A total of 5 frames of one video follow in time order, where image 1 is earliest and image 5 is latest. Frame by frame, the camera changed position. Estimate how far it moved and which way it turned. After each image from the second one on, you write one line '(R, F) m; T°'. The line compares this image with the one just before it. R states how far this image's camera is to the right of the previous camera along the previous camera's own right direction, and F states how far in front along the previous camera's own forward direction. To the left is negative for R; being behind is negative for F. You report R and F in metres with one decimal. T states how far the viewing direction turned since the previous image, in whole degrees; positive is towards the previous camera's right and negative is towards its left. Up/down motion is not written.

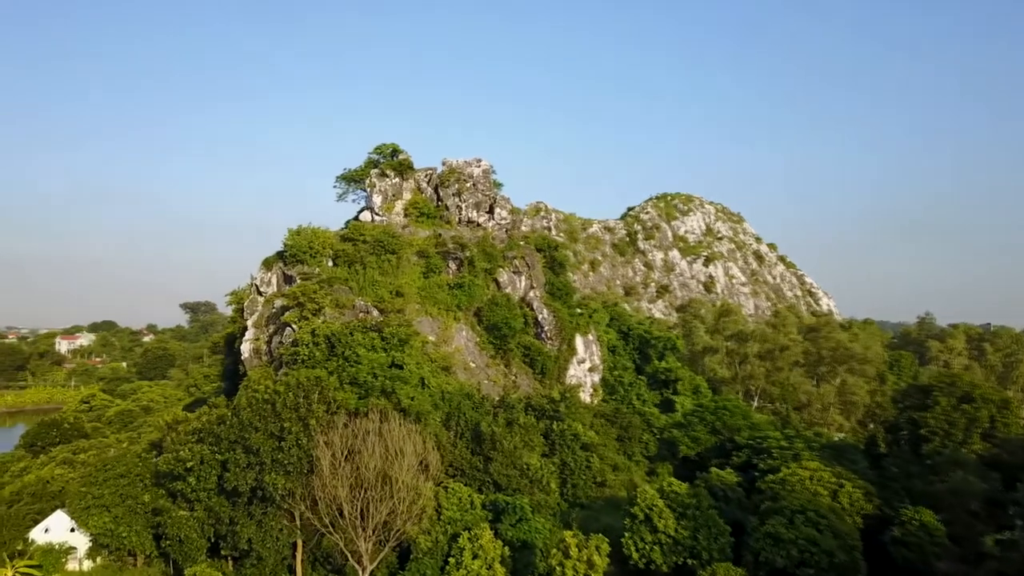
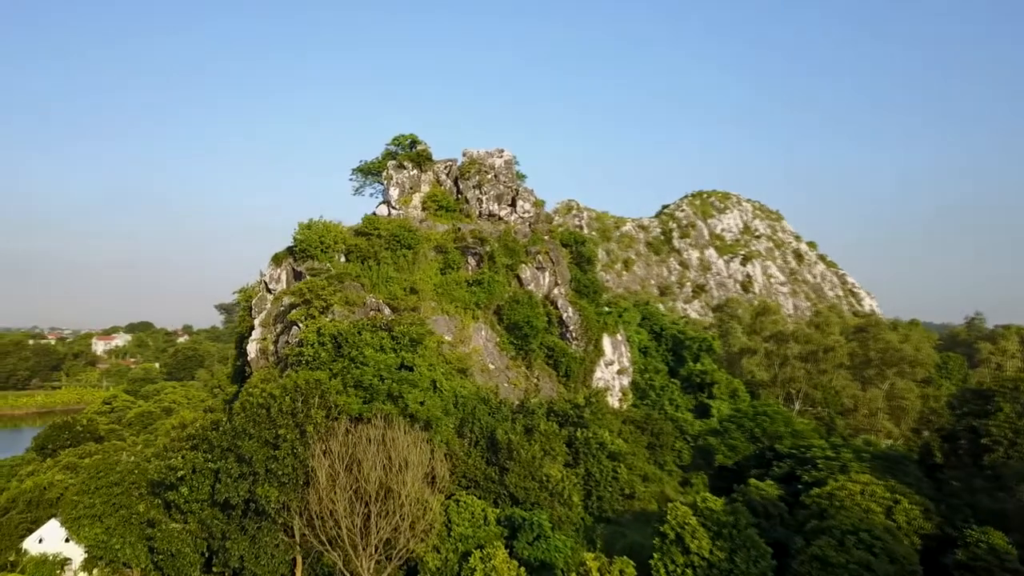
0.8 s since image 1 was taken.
(+0.5, +2.3) m; -2°
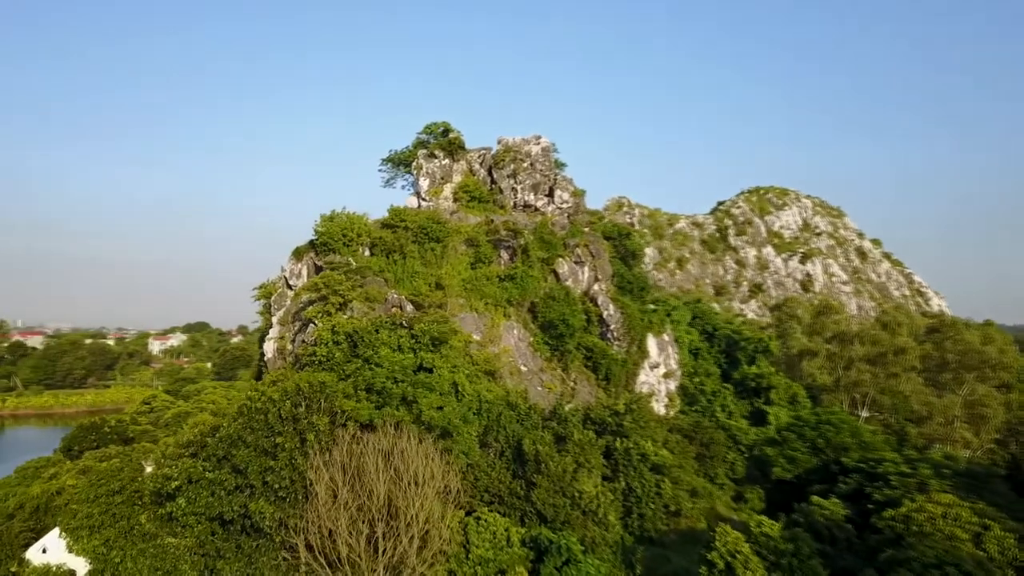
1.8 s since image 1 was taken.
(+0.7, +2.7) m; -4°
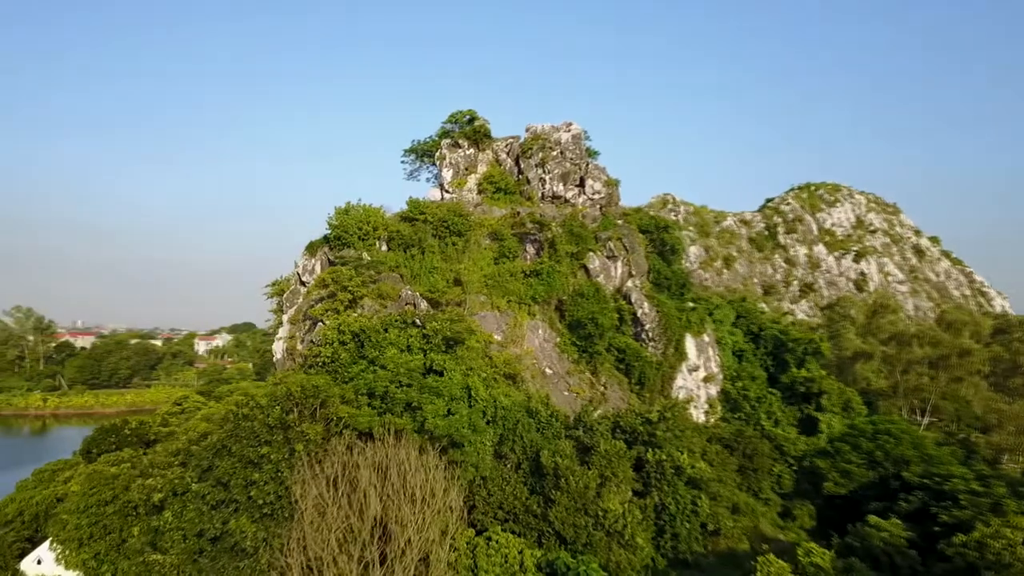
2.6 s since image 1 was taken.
(+0.8, +2.3) m; -3°
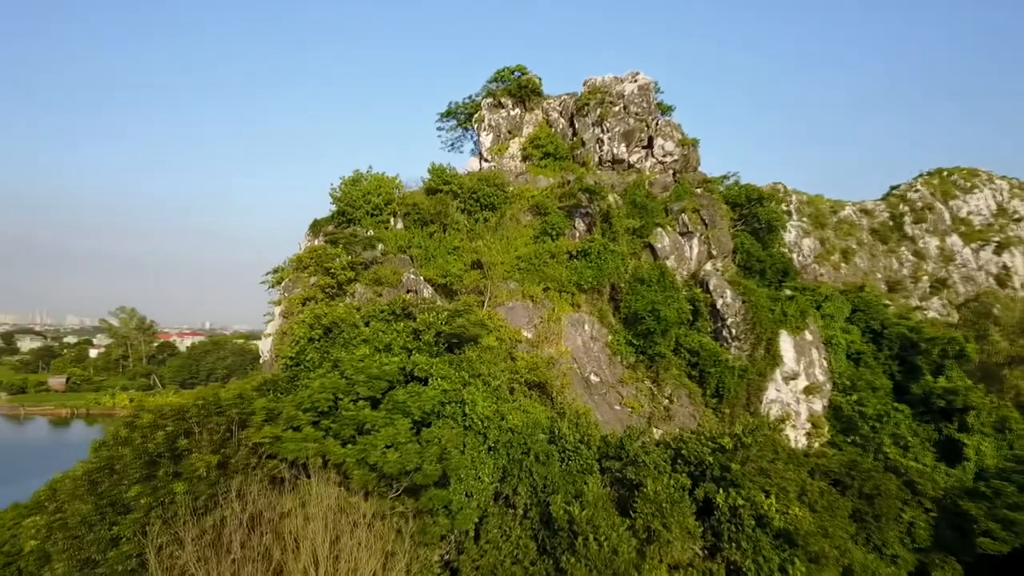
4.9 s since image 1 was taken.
(+2.0, +6.3) m; -8°
